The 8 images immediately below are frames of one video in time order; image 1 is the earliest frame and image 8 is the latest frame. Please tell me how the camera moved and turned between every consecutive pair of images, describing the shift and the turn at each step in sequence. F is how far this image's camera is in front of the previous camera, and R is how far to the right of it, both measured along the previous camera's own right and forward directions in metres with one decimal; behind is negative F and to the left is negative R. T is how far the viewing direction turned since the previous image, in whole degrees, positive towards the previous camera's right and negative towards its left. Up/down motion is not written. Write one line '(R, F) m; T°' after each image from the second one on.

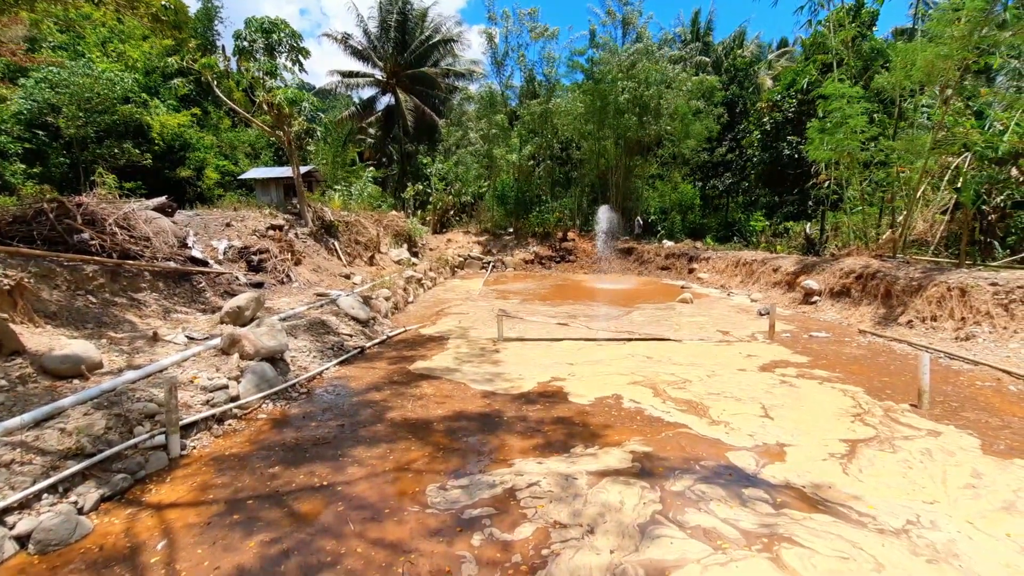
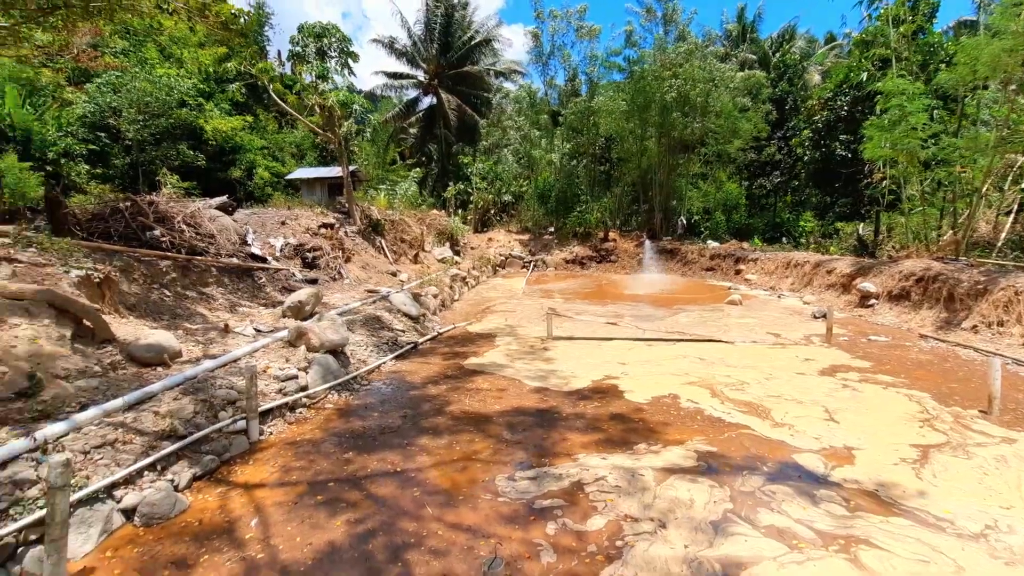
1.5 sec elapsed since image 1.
(-0.2, -0.1) m; -4°
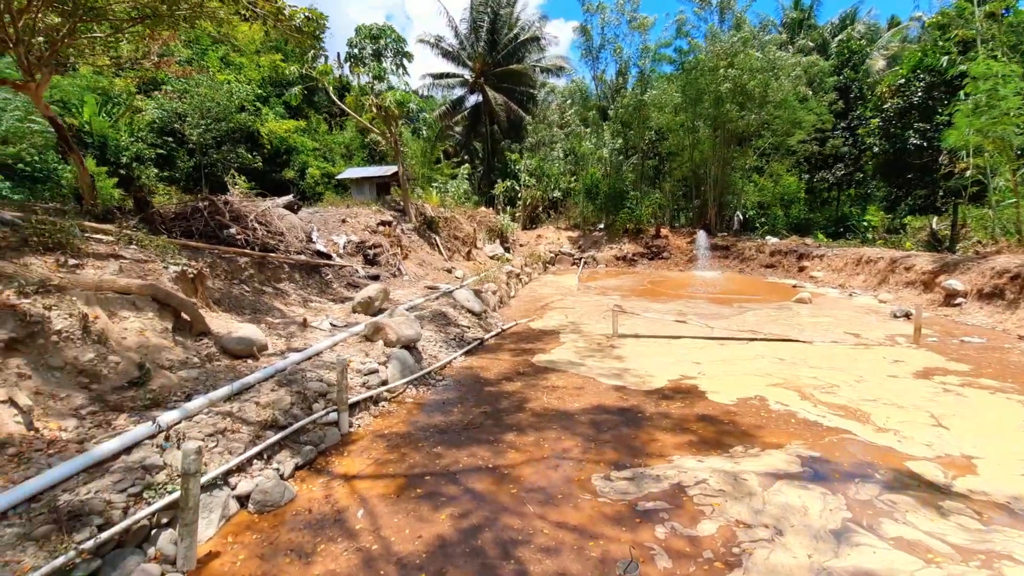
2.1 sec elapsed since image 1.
(-0.3, 0.0) m; -4°
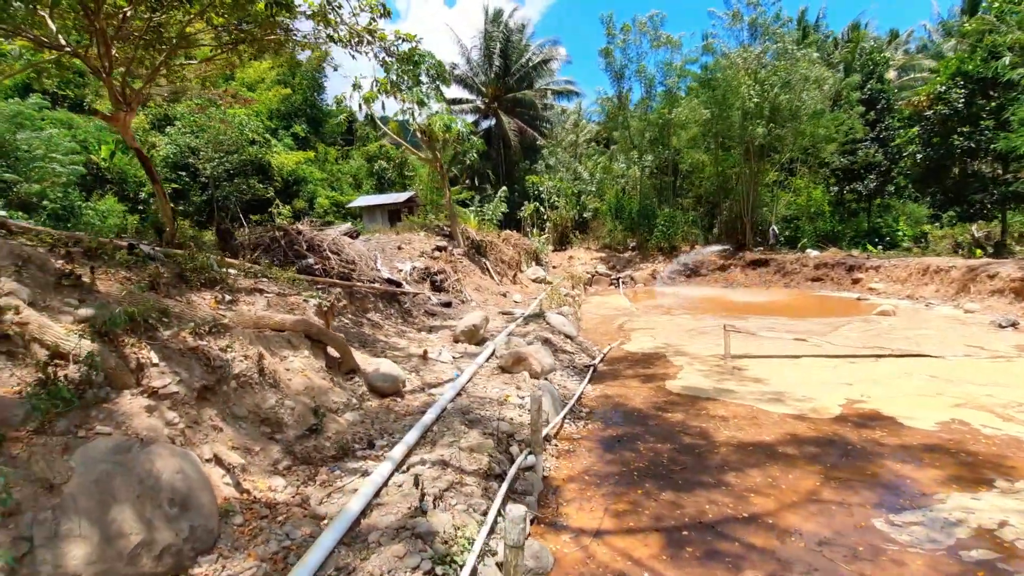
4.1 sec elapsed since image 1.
(-1.4, +0.4) m; +1°
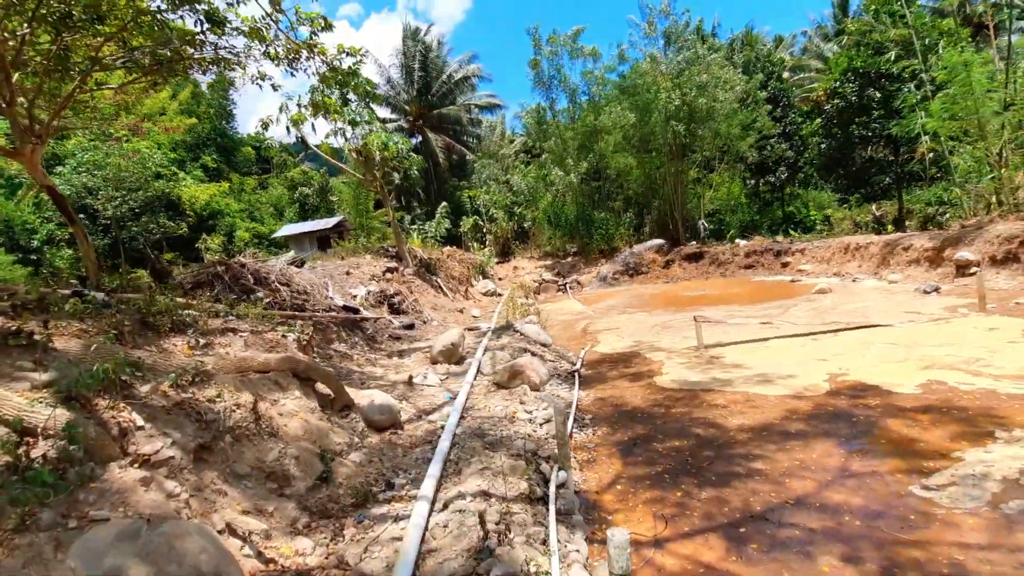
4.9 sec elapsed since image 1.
(-0.5, +0.2) m; +7°
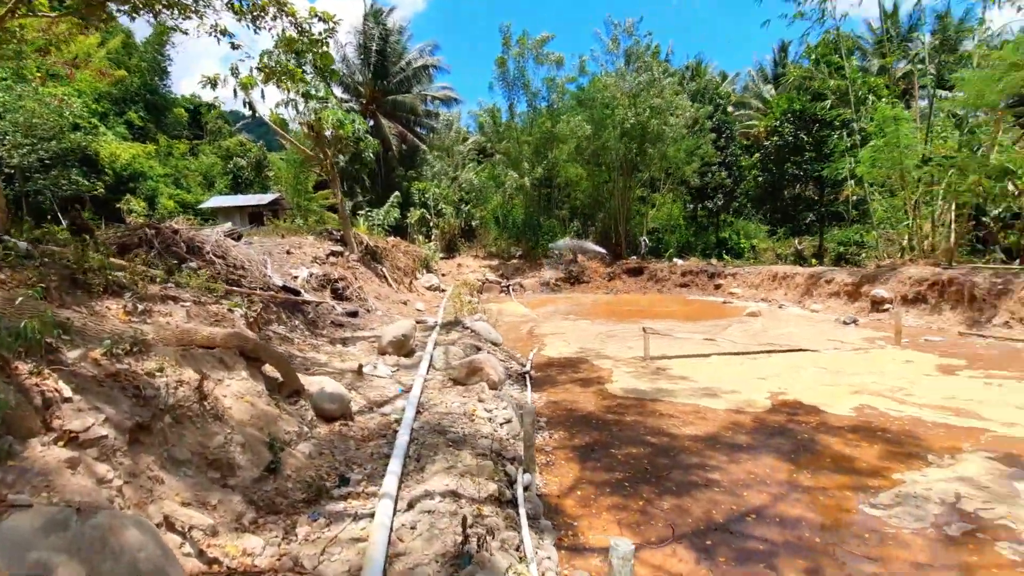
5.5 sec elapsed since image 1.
(-0.3, +0.1) m; +7°
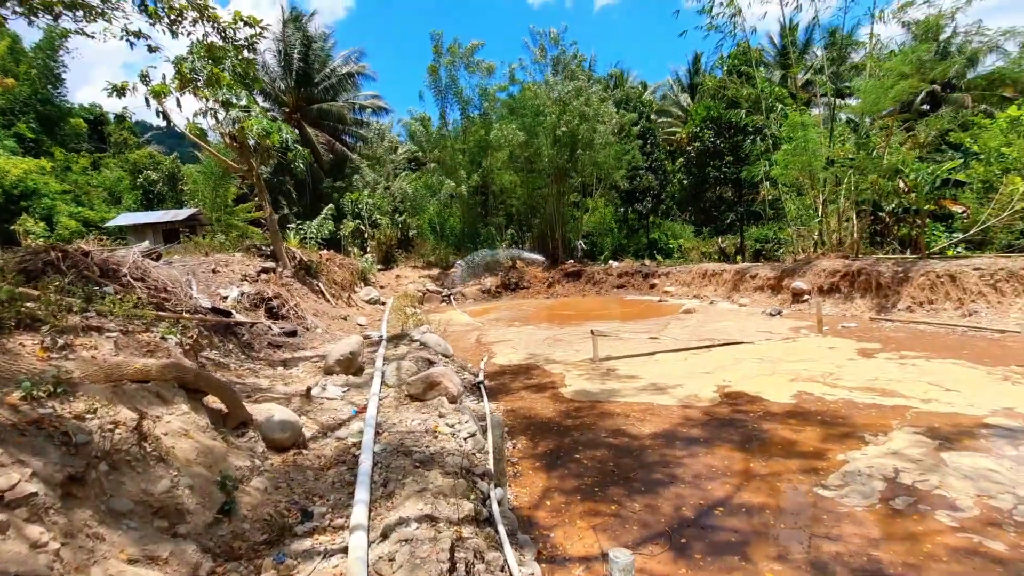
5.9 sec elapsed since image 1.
(-0.1, +0.1) m; +7°
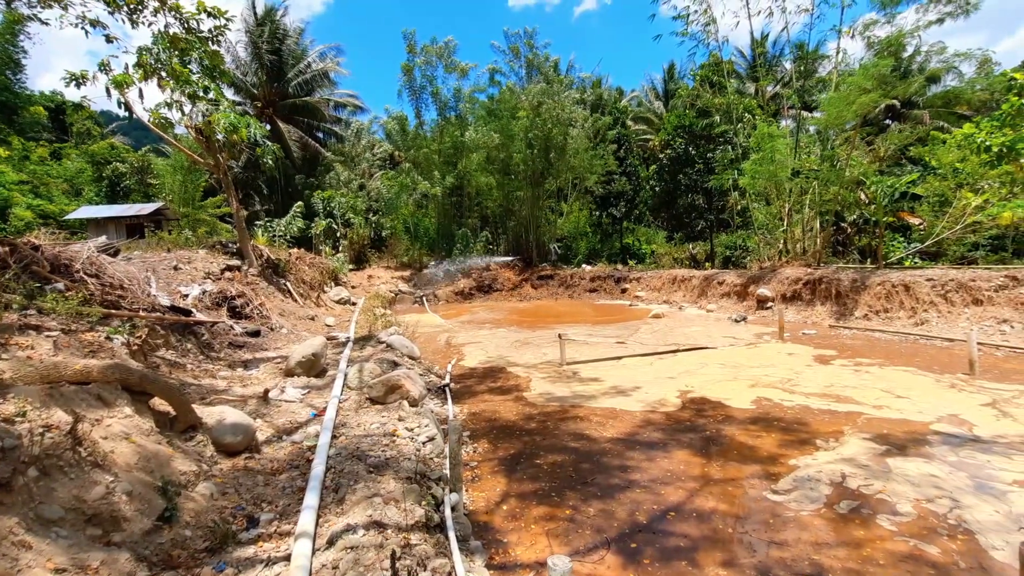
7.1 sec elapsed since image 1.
(+0.1, 0.0) m; +3°
